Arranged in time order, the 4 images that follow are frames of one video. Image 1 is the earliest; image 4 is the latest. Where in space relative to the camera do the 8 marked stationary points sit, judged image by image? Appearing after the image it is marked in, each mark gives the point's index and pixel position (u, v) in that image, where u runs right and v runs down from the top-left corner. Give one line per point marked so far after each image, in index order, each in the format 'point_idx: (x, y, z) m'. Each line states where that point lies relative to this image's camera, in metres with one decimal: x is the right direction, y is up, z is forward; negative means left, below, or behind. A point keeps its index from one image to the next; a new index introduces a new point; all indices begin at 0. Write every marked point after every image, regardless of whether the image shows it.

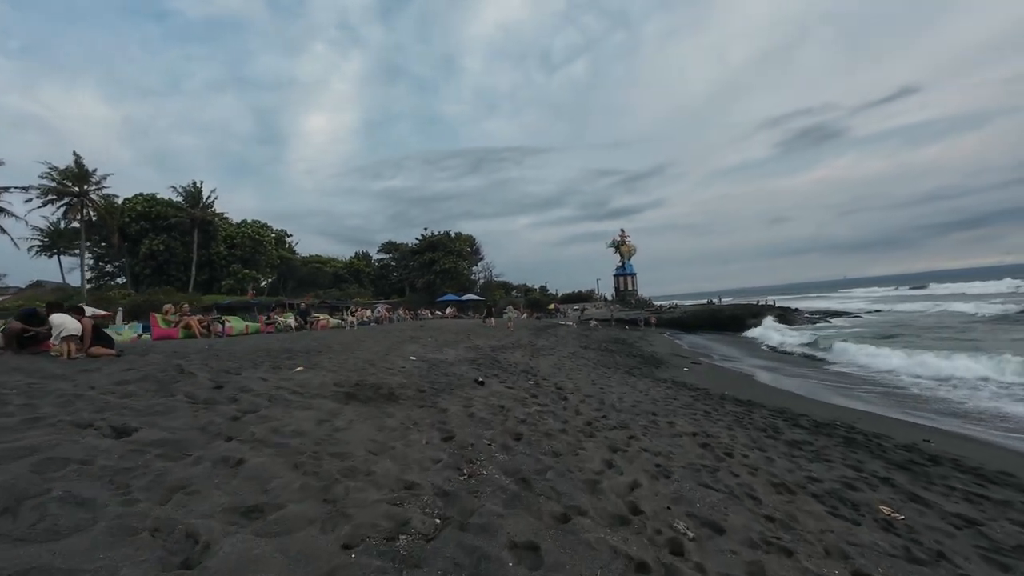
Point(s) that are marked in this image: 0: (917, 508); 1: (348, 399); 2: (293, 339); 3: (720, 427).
0: (+4.0, -2.2, +4.8) m
1: (-2.1, -1.4, +6.2) m
2: (-5.7, -1.3, +12.6) m
3: (+3.3, -2.2, +7.8) m
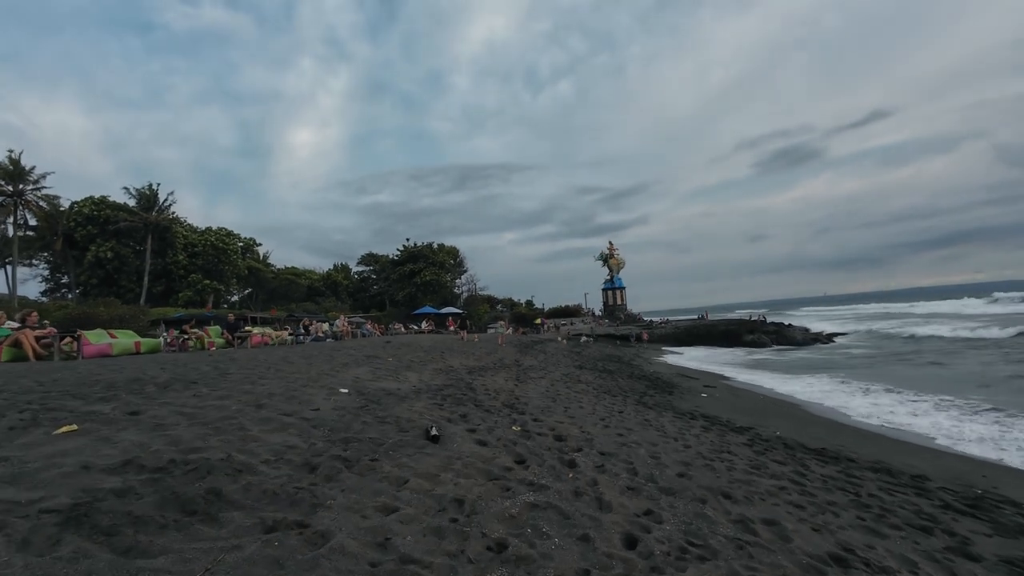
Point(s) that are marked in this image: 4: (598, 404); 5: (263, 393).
0: (+3.8, -2.0, +1.3) m
1: (-2.3, -1.2, +2.6) m
2: (-6.1, -1.4, +8.8) m
3: (+3.1, -2.1, +4.3) m
4: (+2.0, -2.8, +11.7) m
5: (-3.5, -1.5, +7.0) m
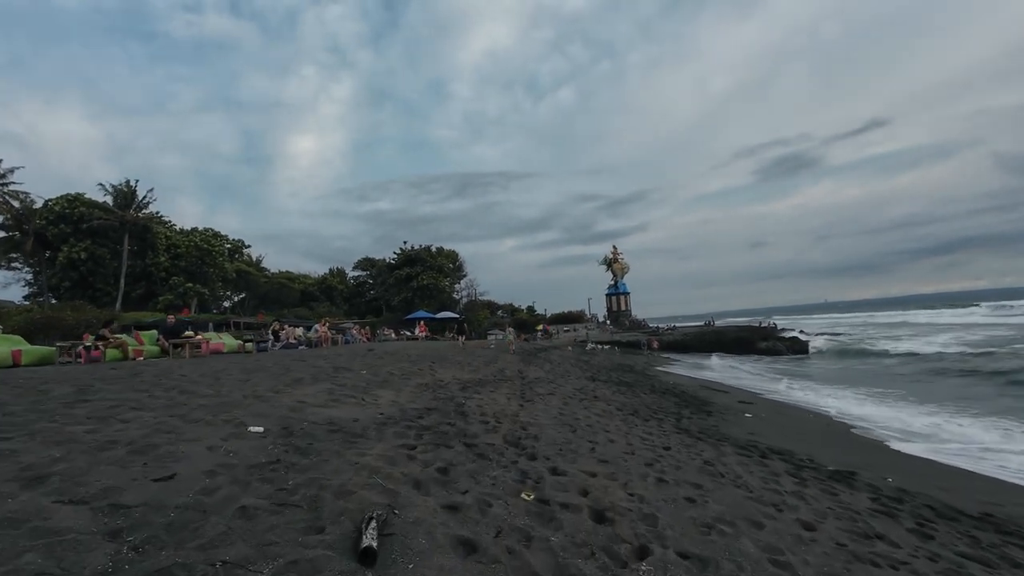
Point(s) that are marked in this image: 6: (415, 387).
0: (+3.9, -1.7, -1.6) m
1: (-2.2, -1.0, -0.3) m
2: (-6.0, -1.2, +6.0) m
3: (+3.1, -1.9, +1.4) m
4: (+2.1, -2.6, +8.8) m
5: (-3.4, -1.3, +4.1) m
6: (-2.2, -2.2, +11.0) m
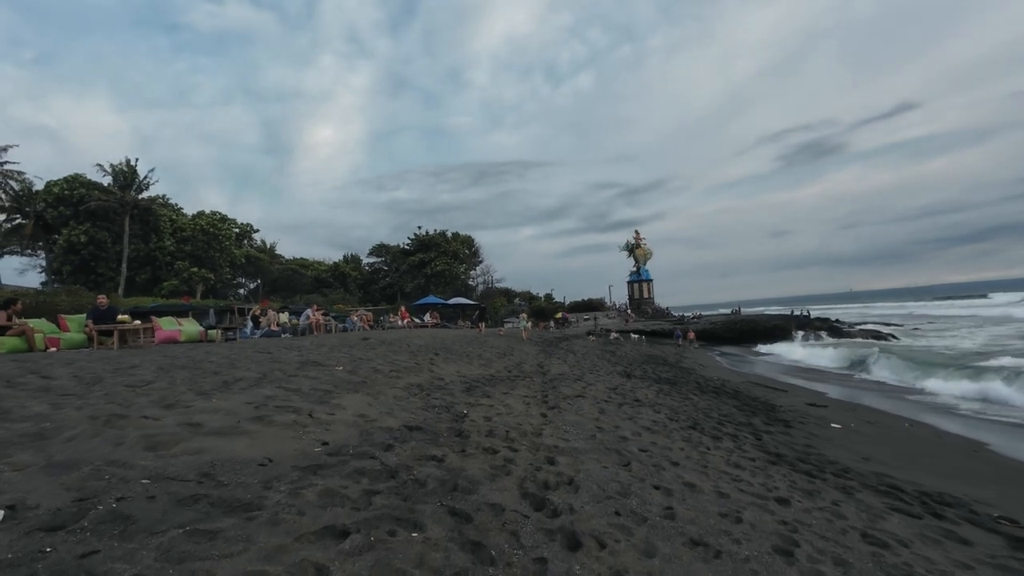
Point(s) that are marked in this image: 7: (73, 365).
0: (+3.7, -1.5, -4.6) m
1: (-2.3, -0.7, -3.1) m
2: (-5.8, -0.8, +3.3) m
3: (+3.1, -1.6, -1.5) m
4: (+2.4, -2.2, +5.9) m
5: (-3.3, -0.9, +1.4) m
6: (-1.8, -1.7, +8.3) m
7: (-5.8, -1.0, +6.5) m
